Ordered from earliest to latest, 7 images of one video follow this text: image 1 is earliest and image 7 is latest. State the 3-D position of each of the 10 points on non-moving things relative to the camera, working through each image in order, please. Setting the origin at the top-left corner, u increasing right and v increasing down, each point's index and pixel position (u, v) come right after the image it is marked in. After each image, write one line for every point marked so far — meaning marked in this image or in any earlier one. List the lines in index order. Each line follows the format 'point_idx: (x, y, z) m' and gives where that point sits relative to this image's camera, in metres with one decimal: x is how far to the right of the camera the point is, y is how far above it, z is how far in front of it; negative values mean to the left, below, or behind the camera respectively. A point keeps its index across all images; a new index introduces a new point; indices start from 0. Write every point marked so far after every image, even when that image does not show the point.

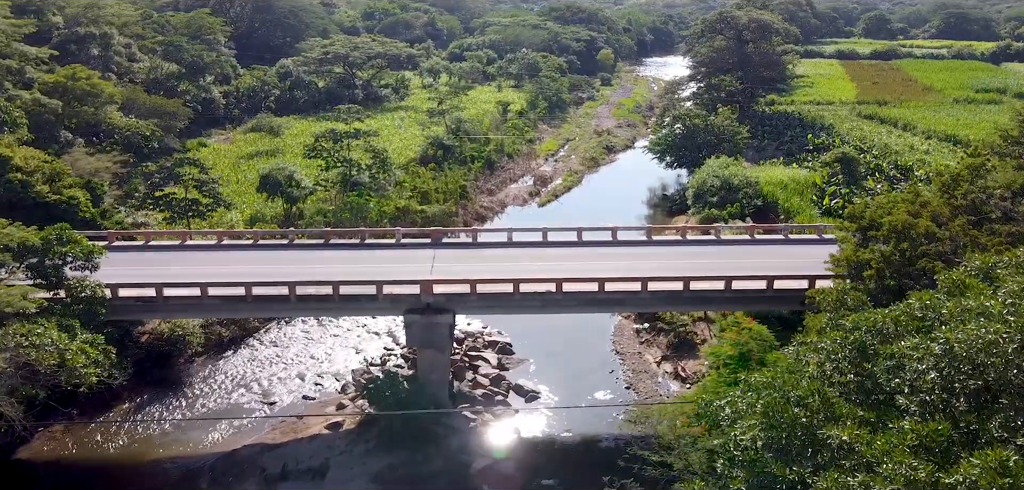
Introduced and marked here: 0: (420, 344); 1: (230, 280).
0: (-2.2, -2.4, +19.1) m
1: (-6.8, -0.9, +19.3) m
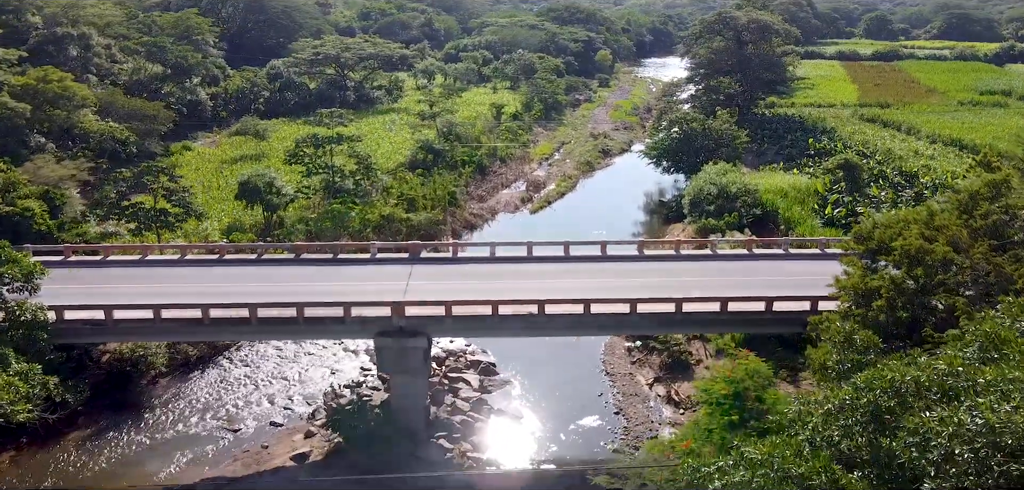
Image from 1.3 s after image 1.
0: (-2.7, -2.7, +17.8) m
1: (-7.3, -1.3, +17.9) m
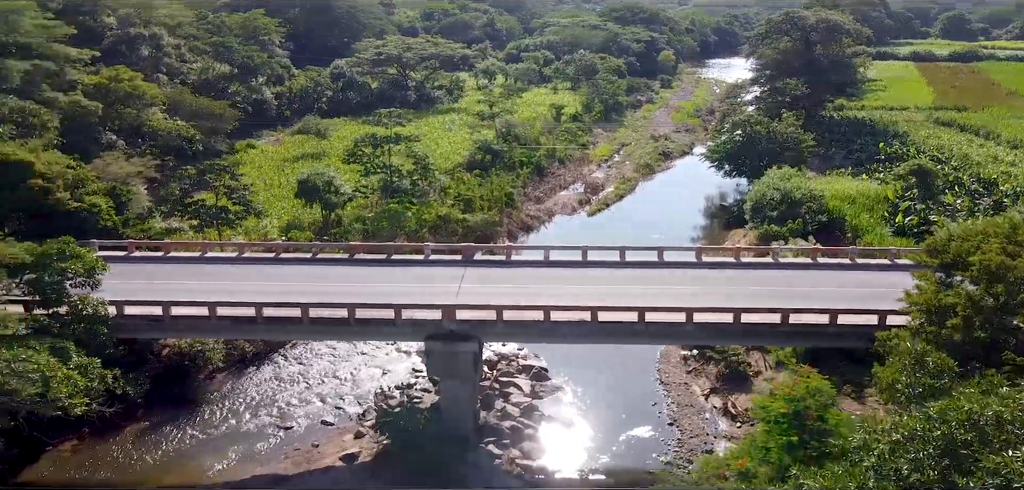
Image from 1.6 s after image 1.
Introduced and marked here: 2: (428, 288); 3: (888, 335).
0: (-1.6, -2.8, +17.6) m
1: (-6.1, -1.2, +18.1) m
2: (-2.0, -1.0, +19.1) m
3: (+6.9, -1.6, +14.7) m
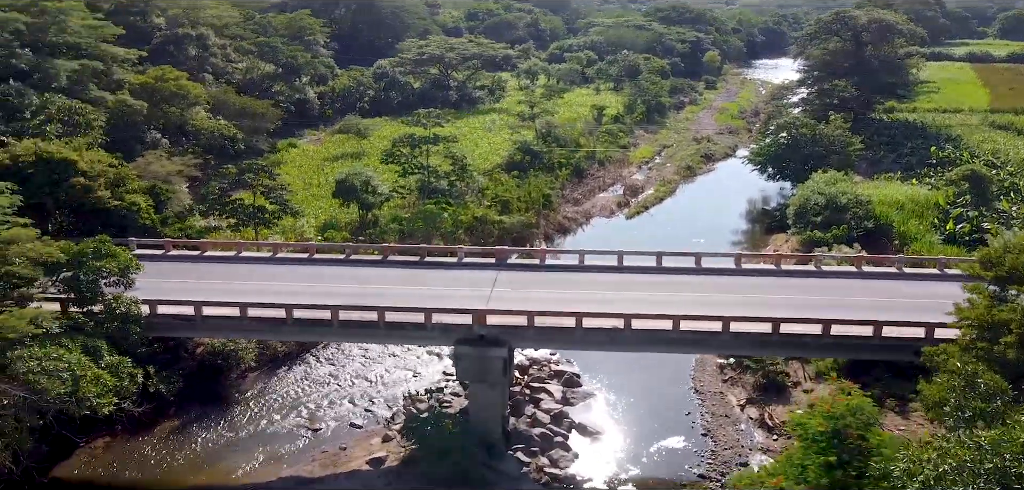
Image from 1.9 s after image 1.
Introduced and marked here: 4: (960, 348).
0: (-0.9, -2.9, +17.4) m
1: (-5.4, -1.2, +18.1) m
2: (-1.2, -1.1, +18.9) m
3: (+7.4, -1.8, +14.1) m
4: (+7.4, -1.7, +13.3) m
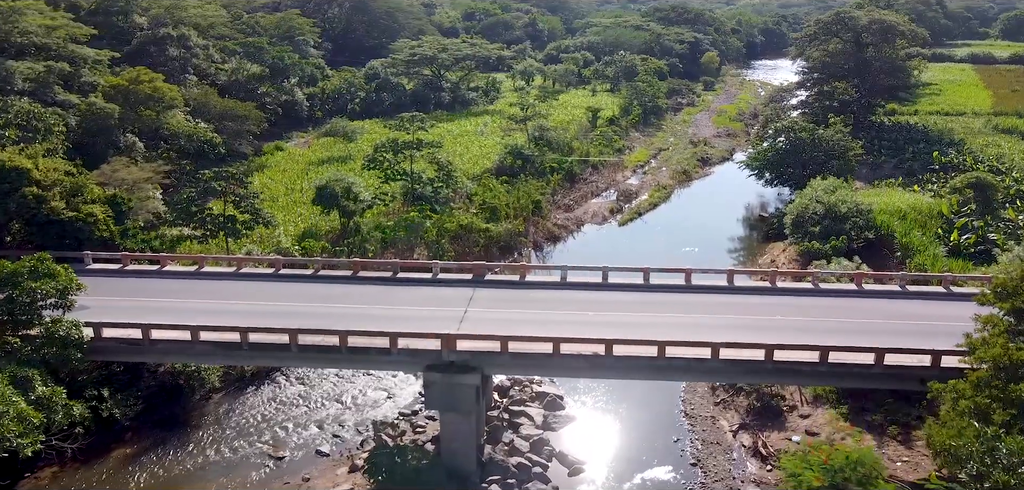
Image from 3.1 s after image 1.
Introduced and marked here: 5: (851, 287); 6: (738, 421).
0: (-1.5, -3.2, +16.1) m
1: (-5.9, -1.6, +16.9) m
2: (-1.8, -1.5, +17.6) m
3: (+6.9, -2.2, +12.8) m
4: (+6.9, -2.1, +12.0) m
5: (+8.0, -1.0, +18.9) m
6: (+5.5, -4.3, +19.4) m
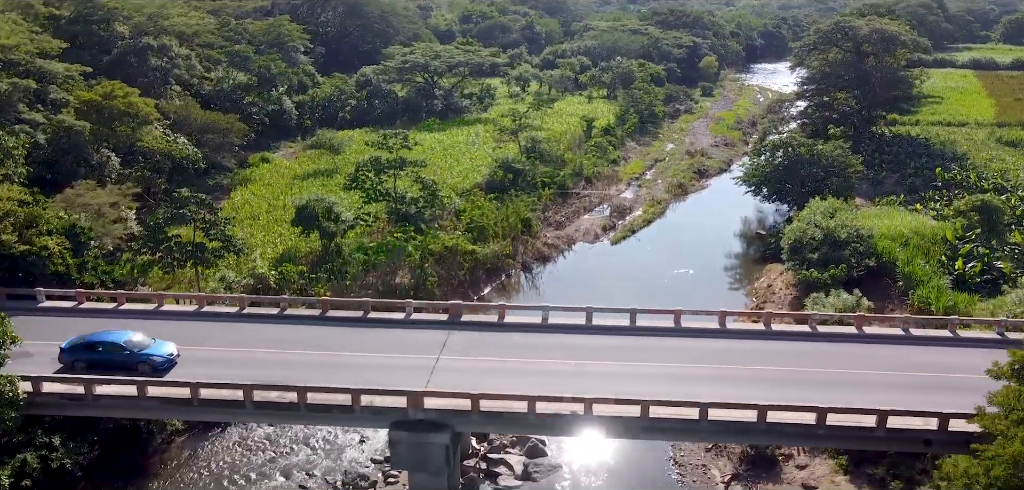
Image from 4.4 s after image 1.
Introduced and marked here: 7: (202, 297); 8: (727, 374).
0: (-2.0, -4.1, +14.9) m
1: (-6.4, -2.5, +15.7) m
2: (-2.3, -2.3, +16.5) m
3: (+6.4, -3.1, +11.6) m
4: (+6.4, -3.0, +10.9) m
5: (+7.5, -1.9, +17.8) m
6: (+5.0, -5.2, +18.2) m
7: (-7.3, -1.2, +19.1) m
8: (+4.2, -2.6, +15.9) m
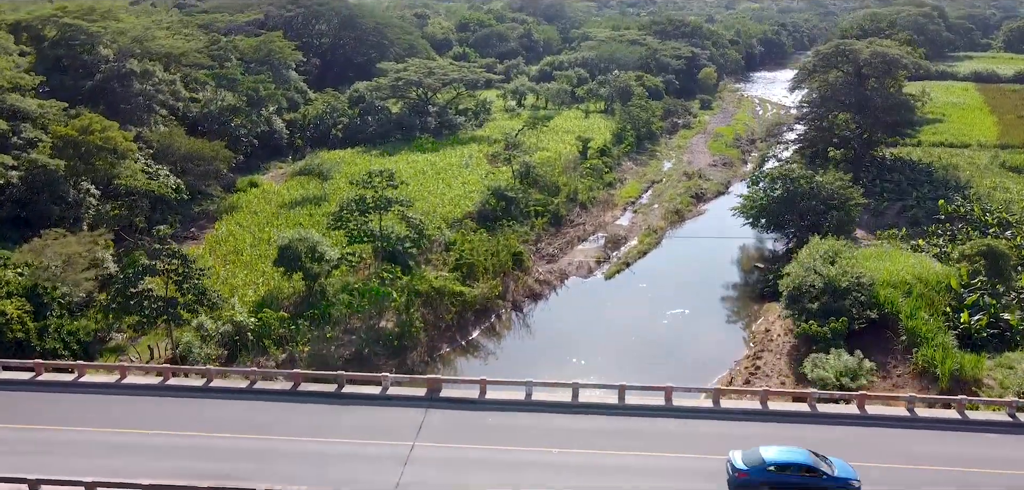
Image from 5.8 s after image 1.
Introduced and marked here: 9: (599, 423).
0: (-2.3, -5.7, +13.9) m
1: (-6.8, -4.0, +14.7) m
2: (-2.7, -3.9, +15.4) m
3: (+6.0, -4.7, +10.6) m
4: (+6.0, -4.5, +9.8) m
5: (+7.1, -3.5, +16.8) m
6: (+4.6, -6.7, +17.2) m
7: (-7.7, -2.7, +18.0) m
8: (+3.8, -4.1, +14.8) m
9: (+1.8, -3.6, +16.4) m
